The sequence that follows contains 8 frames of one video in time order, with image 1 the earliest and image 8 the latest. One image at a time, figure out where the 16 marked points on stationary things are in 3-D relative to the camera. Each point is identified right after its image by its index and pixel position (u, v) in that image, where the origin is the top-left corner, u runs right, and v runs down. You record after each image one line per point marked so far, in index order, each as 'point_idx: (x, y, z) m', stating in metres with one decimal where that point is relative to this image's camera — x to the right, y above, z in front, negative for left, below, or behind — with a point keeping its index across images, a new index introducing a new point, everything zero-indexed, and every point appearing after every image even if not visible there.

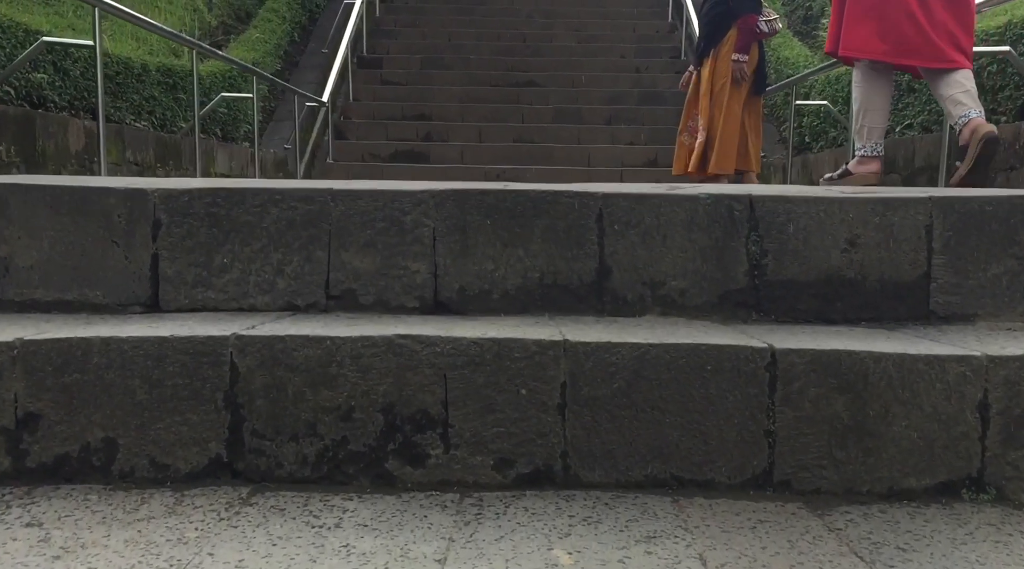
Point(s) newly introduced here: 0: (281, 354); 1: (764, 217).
0: (-0.4, -0.1, +1.5) m
1: (+0.5, +0.1, +1.9) m
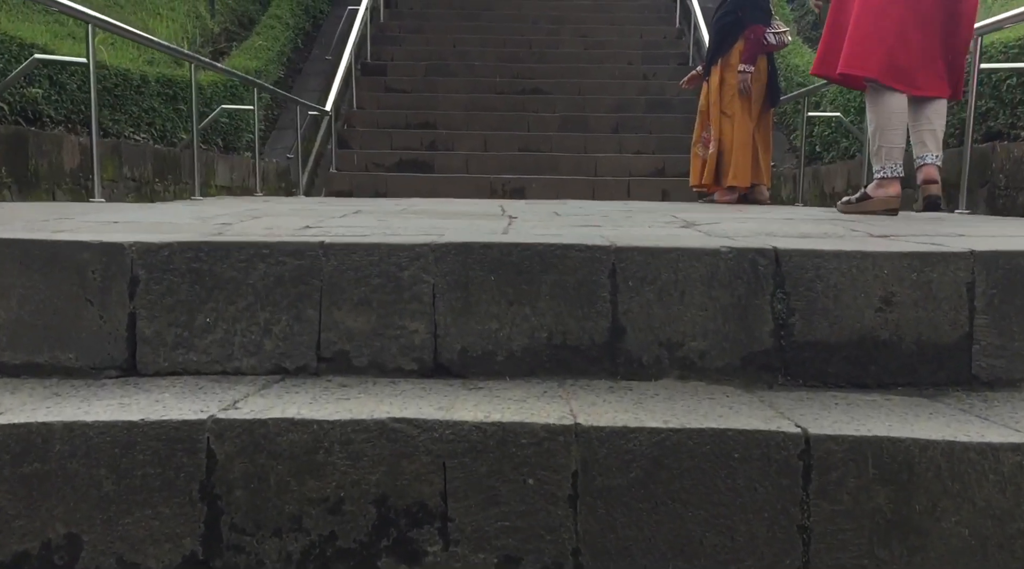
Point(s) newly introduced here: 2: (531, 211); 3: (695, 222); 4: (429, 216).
0: (-0.3, -0.2, +1.4) m
1: (+0.5, 0.0, +1.7) m
2: (+0.1, +0.3, +3.5) m
3: (+0.5, +0.2, +2.6) m
4: (-0.2, +0.2, +2.9) m
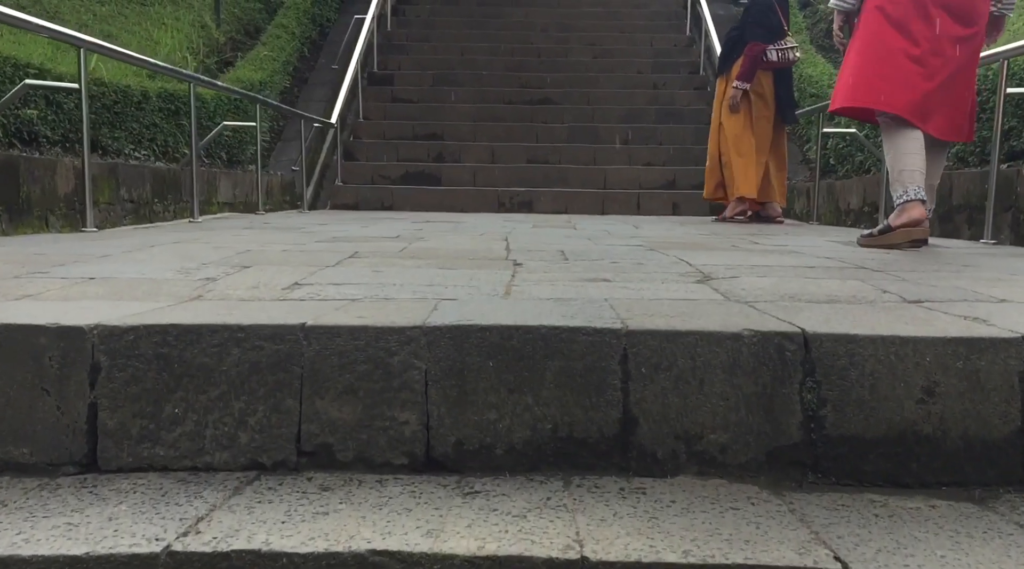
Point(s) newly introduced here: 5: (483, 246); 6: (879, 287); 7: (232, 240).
0: (-0.4, -0.4, +1.2) m
1: (+0.5, -0.1, +1.5) m
2: (+0.1, +0.1, +3.3) m
3: (+0.5, 0.0, +2.4) m
4: (-0.2, +0.1, +2.8) m
5: (-0.1, +0.1, +3.4) m
6: (+0.8, 0.0, +2.2) m
7: (-1.0, +0.2, +3.7) m
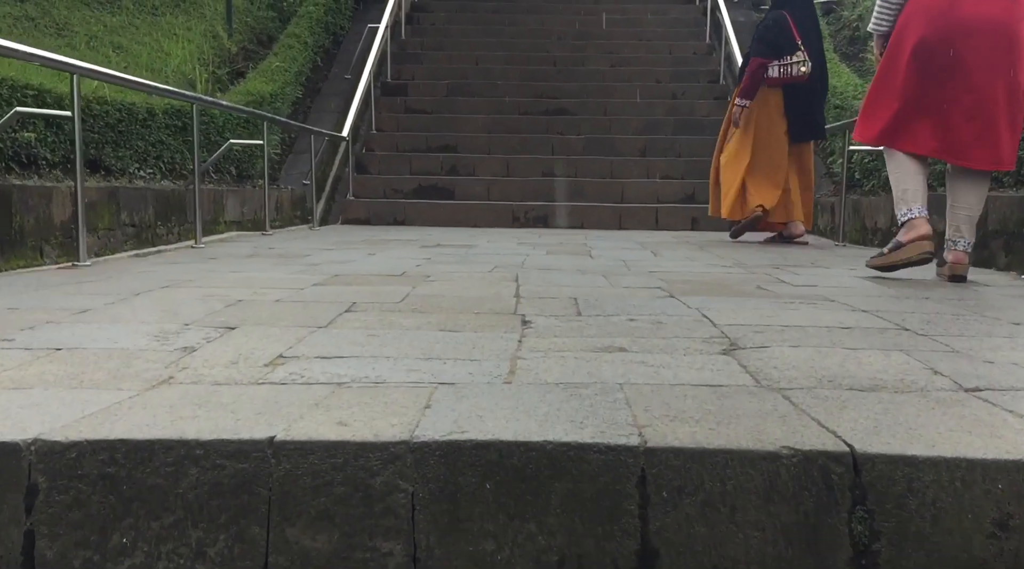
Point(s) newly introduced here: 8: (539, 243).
0: (-0.4, -0.5, +1.0) m
1: (+0.5, -0.3, +1.3) m
2: (+0.1, 0.0, +3.1) m
3: (+0.5, -0.1, +2.2) m
4: (-0.2, -0.1, +2.6) m
5: (-0.1, 0.0, +3.2) m
6: (+0.8, -0.2, +1.9) m
7: (-1.0, 0.0, +3.5) m
8: (+0.2, +0.3, +6.3) m
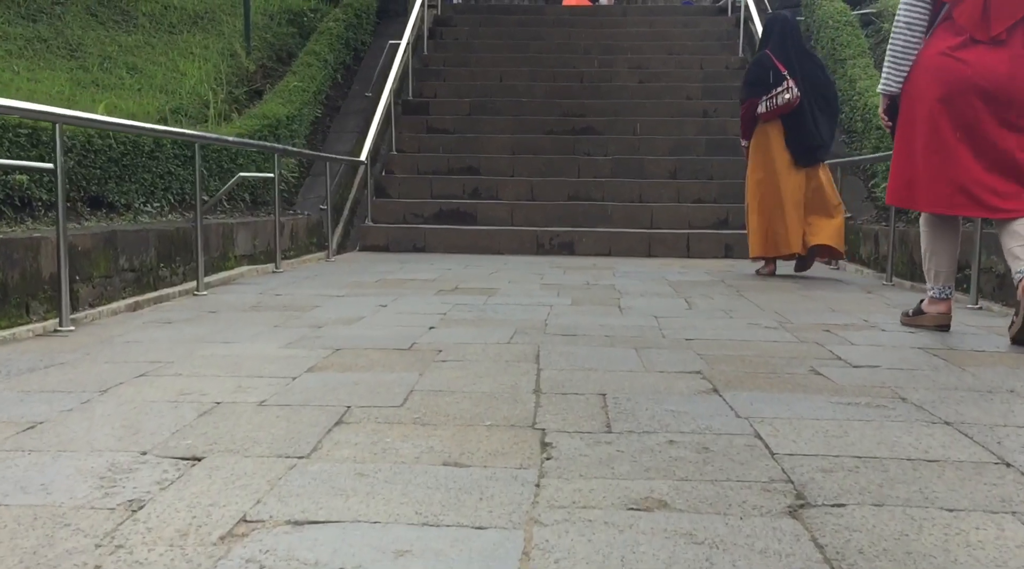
0: (-0.4, -0.8, +0.6) m
1: (+0.5, -0.5, +0.9) m
2: (+0.2, -0.3, +2.7) m
3: (+0.5, -0.4, +1.8) m
4: (-0.2, -0.3, +2.2) m
5: (0.0, -0.3, +2.8) m
6: (+0.8, -0.4, +1.5) m
7: (-0.9, -0.2, +3.1) m
8: (+0.3, 0.0, +5.9) m
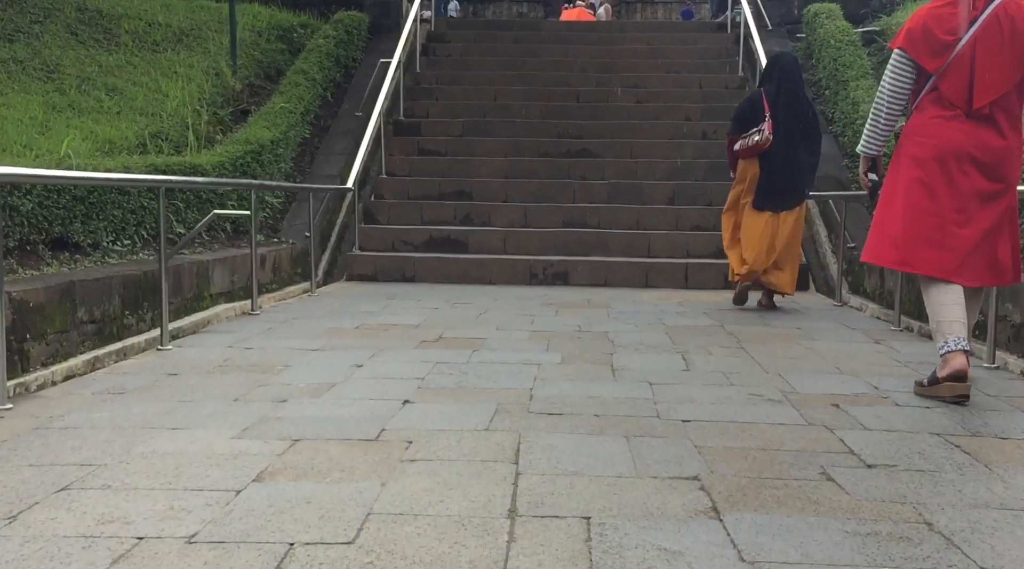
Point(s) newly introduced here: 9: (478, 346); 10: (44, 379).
0: (-0.4, -1.0, +0.3) m
1: (+0.4, -0.8, +0.6) m
2: (+0.1, -0.6, +2.4) m
3: (+0.5, -0.6, +1.4) m
4: (-0.2, -0.6, +1.8) m
5: (-0.1, -0.5, +2.5) m
6: (+0.8, -0.7, +1.2) m
7: (-1.0, -0.5, +2.8) m
8: (+0.2, -0.3, +5.5) m
9: (-0.2, -0.3, +5.1) m
10: (-2.1, -0.4, +4.5) m
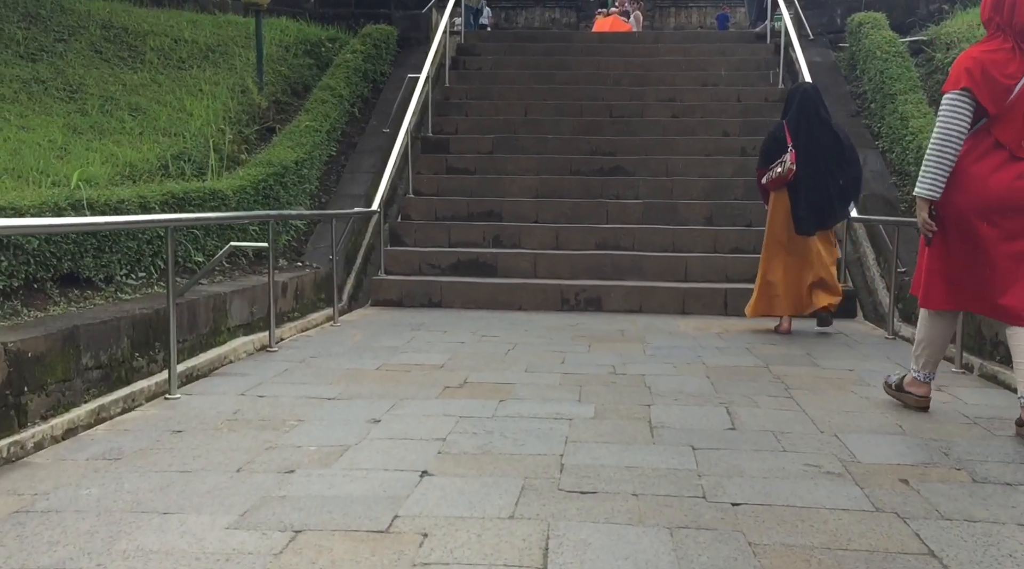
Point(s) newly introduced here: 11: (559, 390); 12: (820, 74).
0: (-0.4, -1.2, -0.1) m
1: (+0.4, -1.0, +0.2) m
2: (+0.2, -0.7, +2.0) m
3: (+0.5, -0.8, +1.1) m
4: (-0.2, -0.8, +1.5) m
5: (0.0, -0.7, +2.1) m
6: (+0.8, -0.9, +0.8) m
7: (-0.9, -0.7, +2.5) m
8: (+0.4, -0.5, +5.2) m
9: (0.0, -0.5, +4.7) m
10: (-2.0, -0.6, +4.2) m
11: (+0.2, -0.5, +4.9) m
12: (+3.7, +2.5, +11.8) m
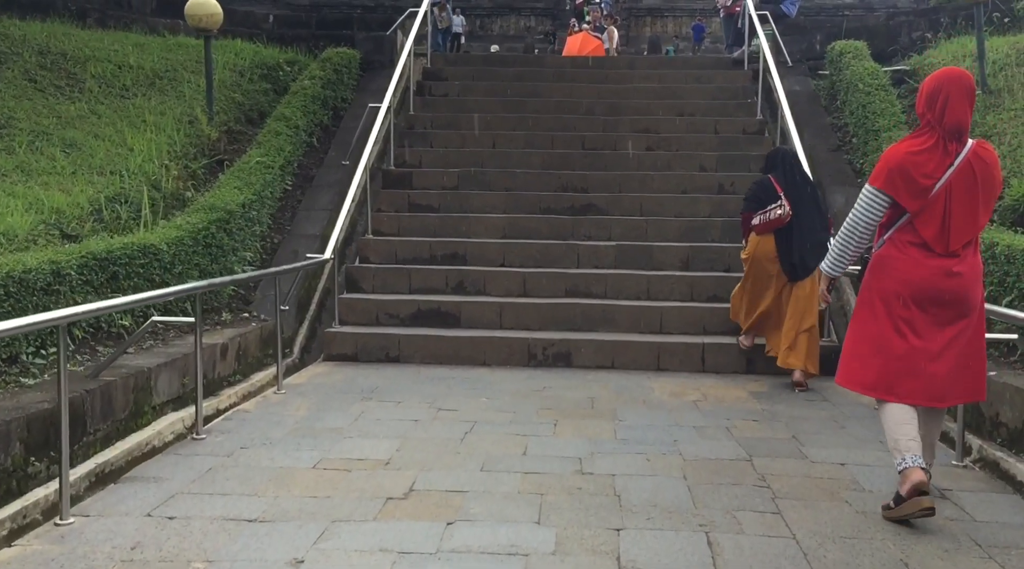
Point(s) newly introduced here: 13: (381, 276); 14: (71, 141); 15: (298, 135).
0: (-0.5, -1.6, -0.7) m
1: (+0.3, -1.4, -0.4) m
2: (0.0, -1.2, +1.4) m
3: (+0.4, -1.2, +0.5) m
4: (-0.3, -1.2, +0.9) m
5: (-0.2, -1.2, +1.5) m
6: (+0.7, -1.3, +0.2) m
7: (-1.1, -1.1, +1.9) m
8: (+0.2, -0.9, +4.6) m
9: (-0.2, -1.0, +4.1) m
10: (-2.2, -1.1, +3.5) m
11: (0.0, -1.0, +4.3) m
12: (+3.3, +2.1, +11.3) m
13: (-1.2, +0.1, +9.0) m
14: (-3.9, +1.3, +8.7) m
15: (-2.3, +1.6, +10.4) m
